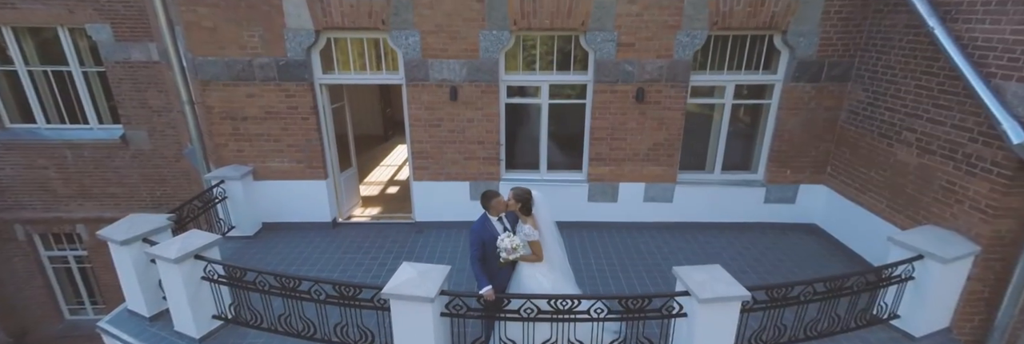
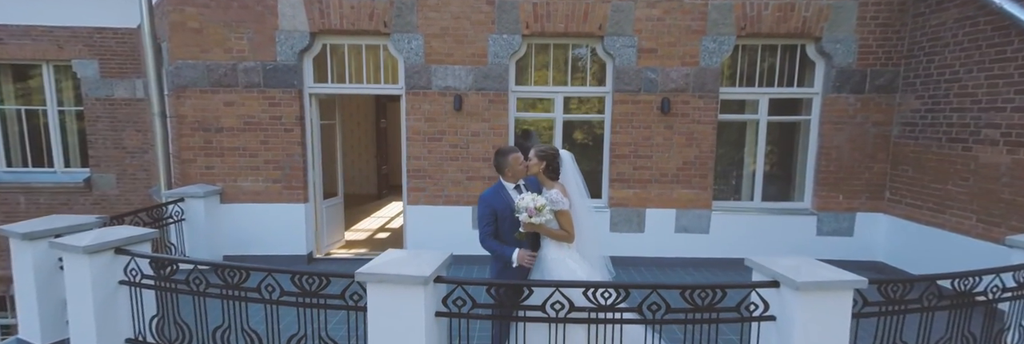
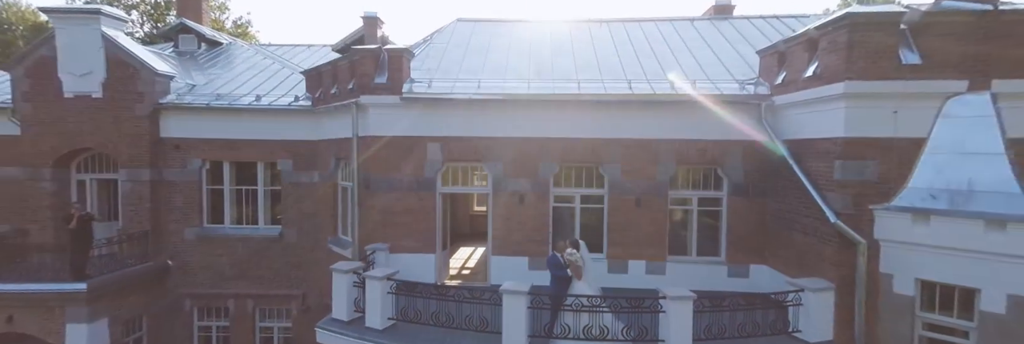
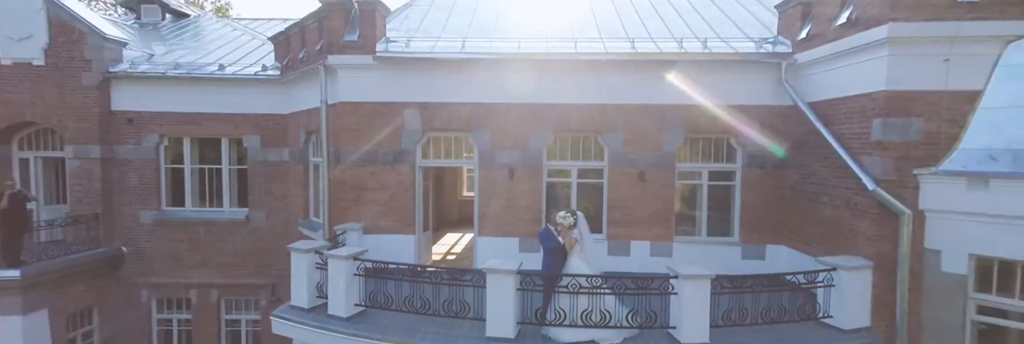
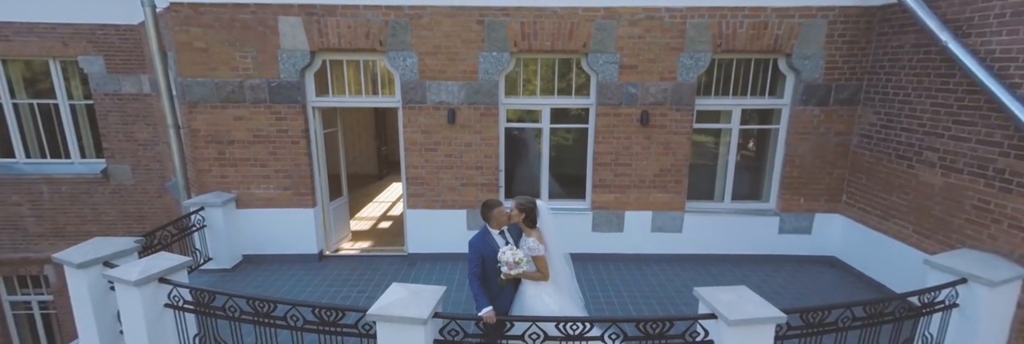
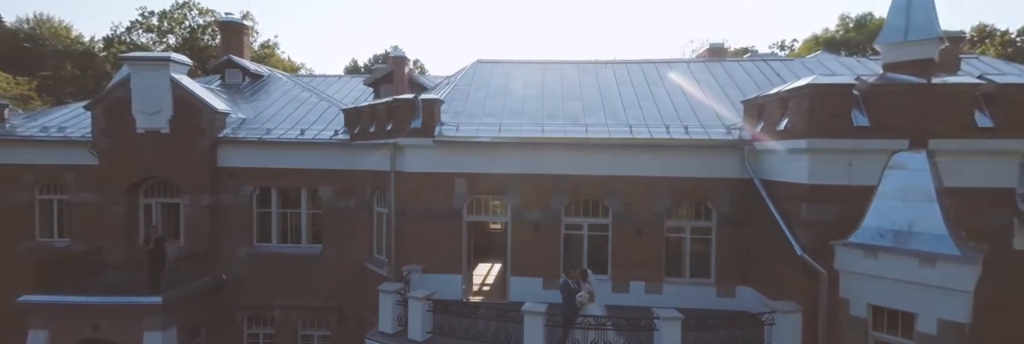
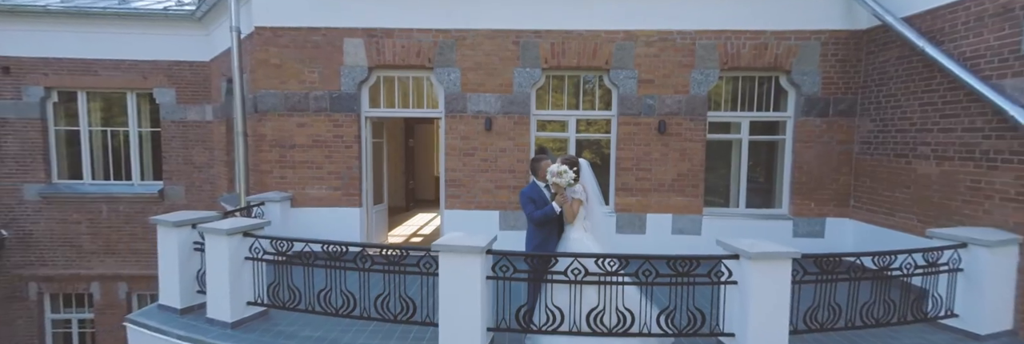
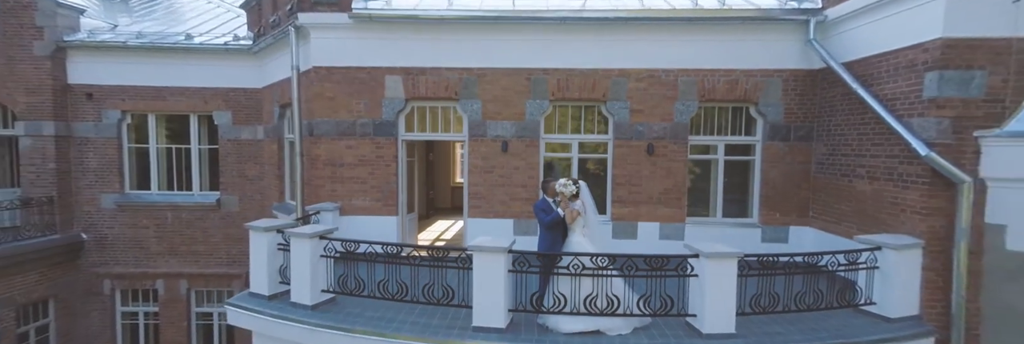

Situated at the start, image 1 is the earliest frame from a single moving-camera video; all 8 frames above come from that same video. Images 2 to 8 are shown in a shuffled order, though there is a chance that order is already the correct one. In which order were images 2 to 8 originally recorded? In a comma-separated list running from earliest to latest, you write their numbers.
5, 2, 7, 8, 4, 3, 6
